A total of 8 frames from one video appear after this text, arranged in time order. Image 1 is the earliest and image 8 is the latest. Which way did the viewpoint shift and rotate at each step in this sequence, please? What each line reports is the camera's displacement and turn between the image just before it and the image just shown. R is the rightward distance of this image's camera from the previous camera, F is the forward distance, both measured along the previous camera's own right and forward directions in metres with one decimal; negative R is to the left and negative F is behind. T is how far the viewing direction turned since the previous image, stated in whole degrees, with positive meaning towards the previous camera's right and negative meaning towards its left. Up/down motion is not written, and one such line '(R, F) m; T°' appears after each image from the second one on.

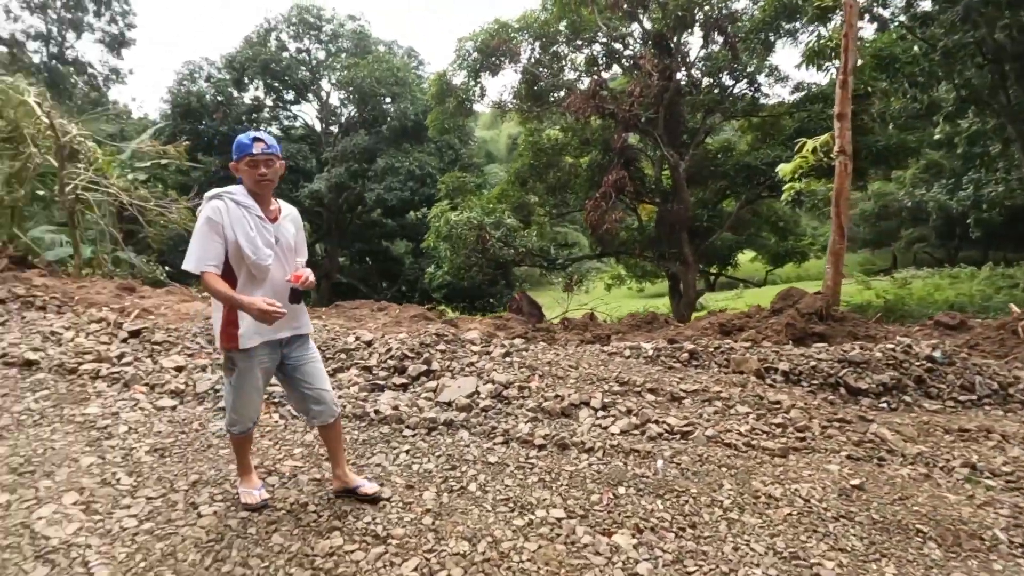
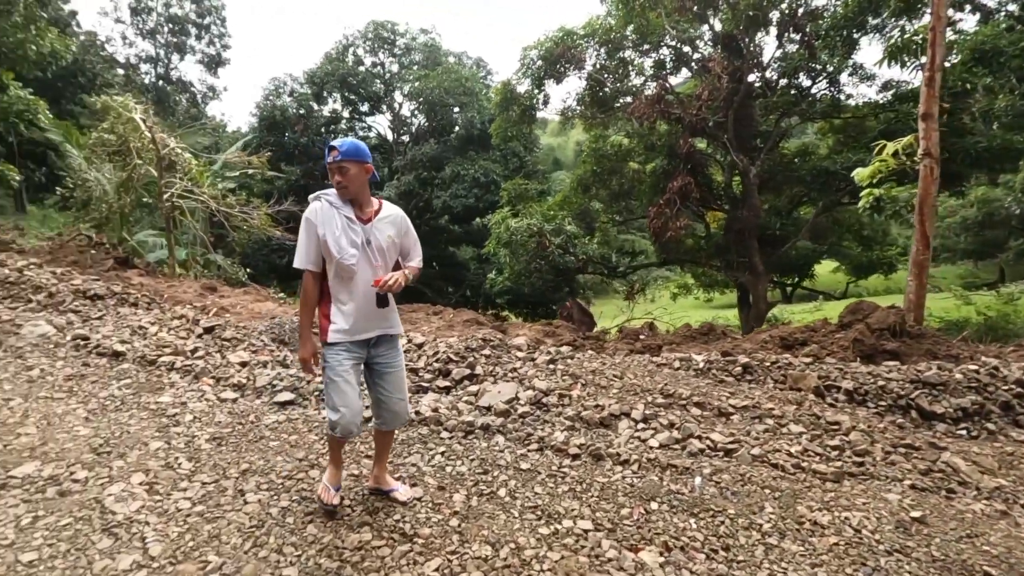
(+0.1, 0.0) m; -7°
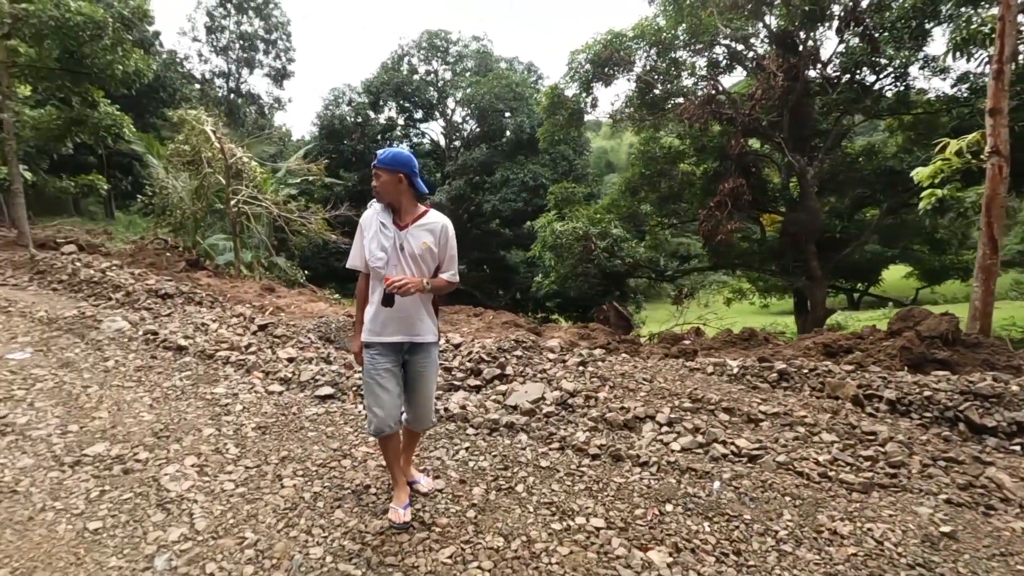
(+0.2, -0.1) m; -6°
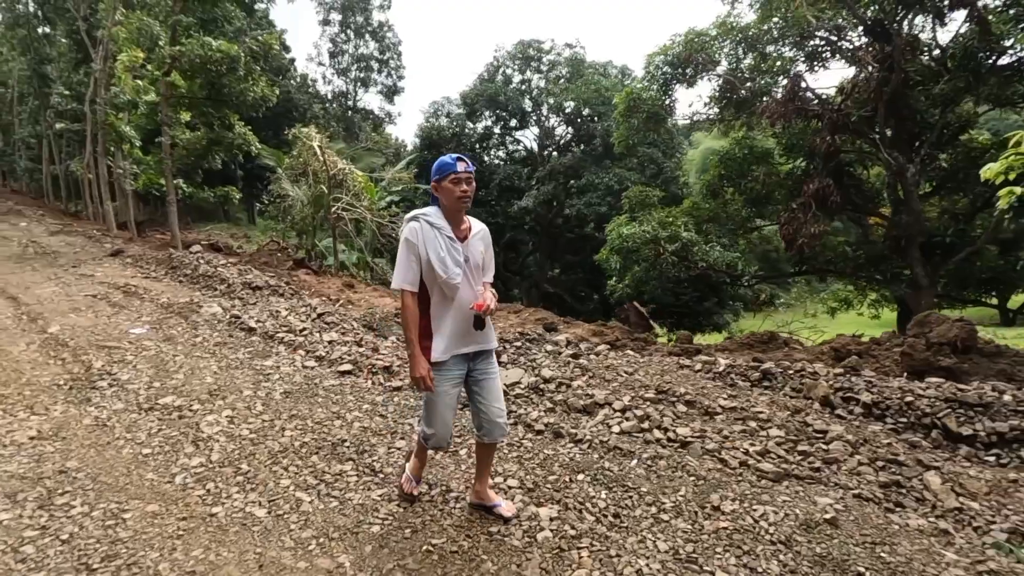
(+0.8, -0.3) m; -11°
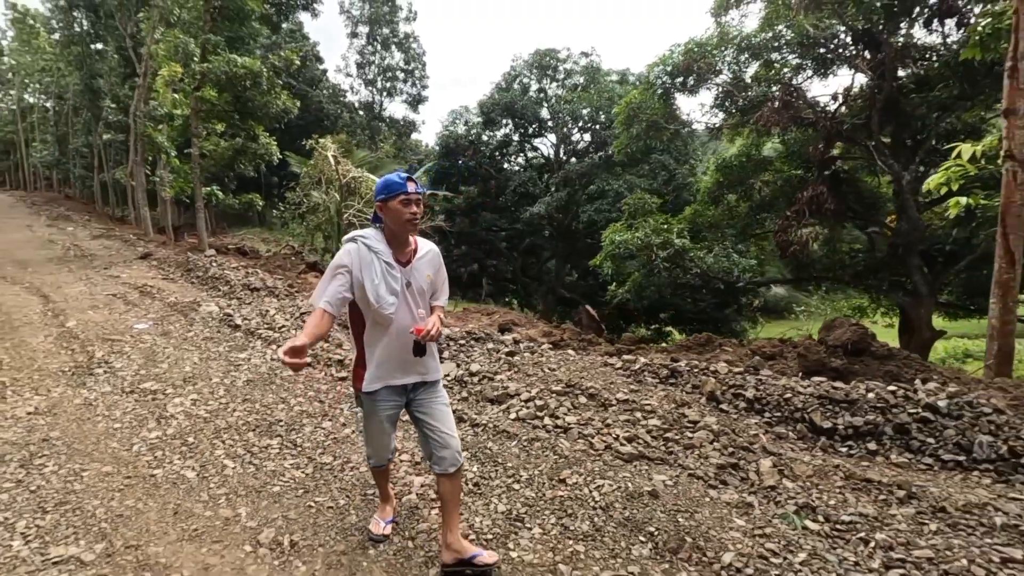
(+0.8, -0.4) m; -3°
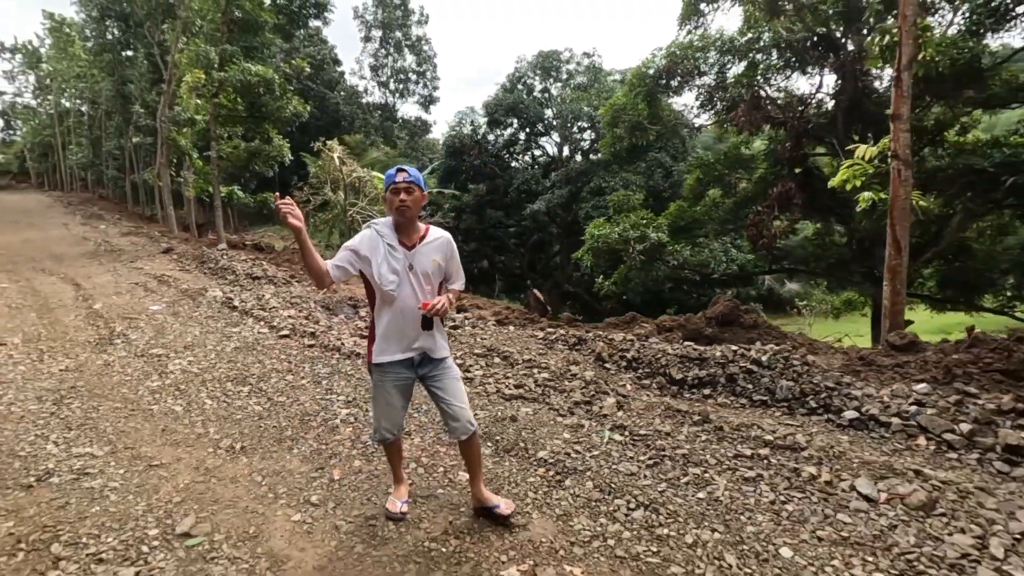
(+0.8, -0.8) m; -2°
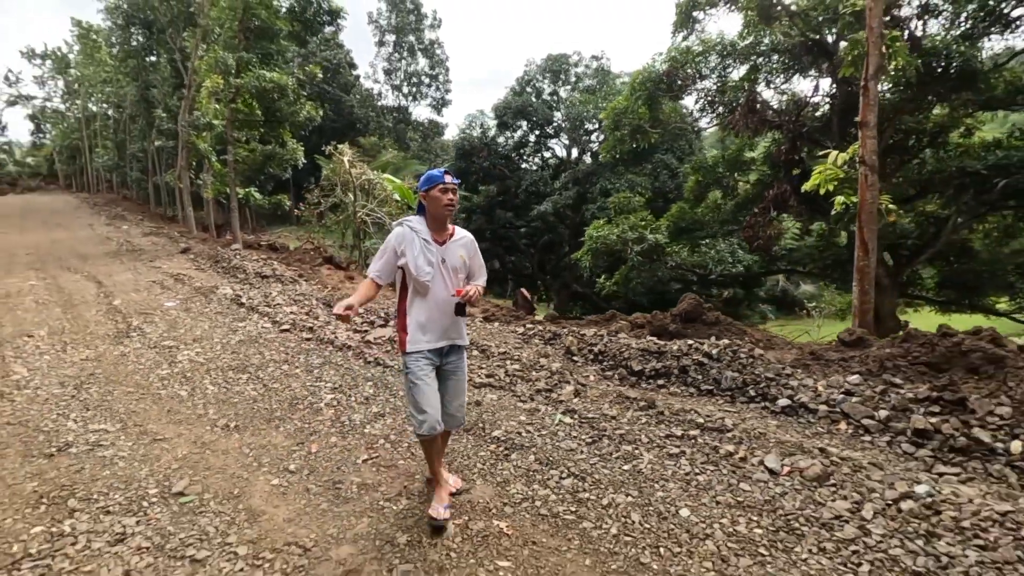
(+0.3, -0.3) m; -2°
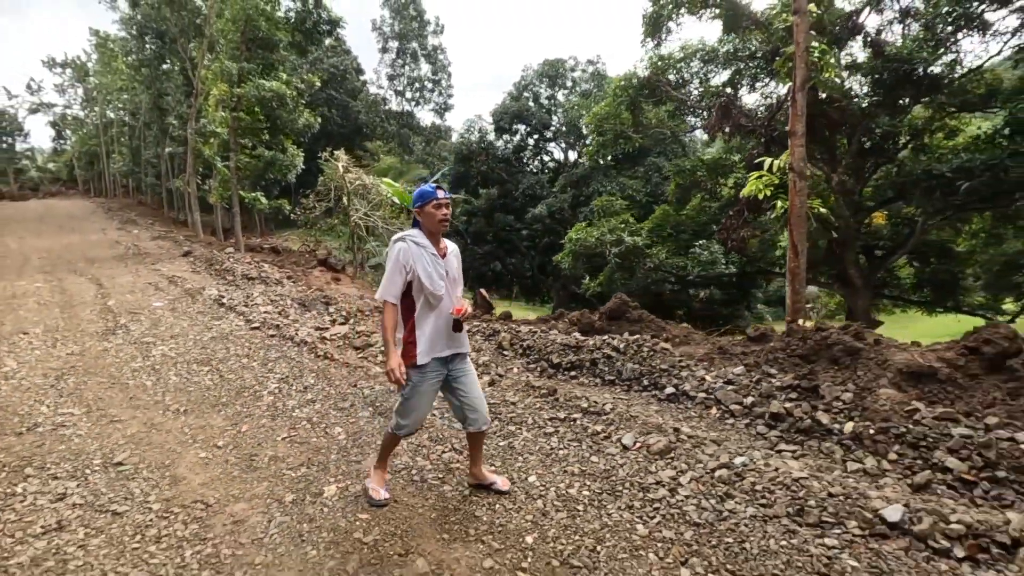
(+0.7, -0.4) m; -1°
